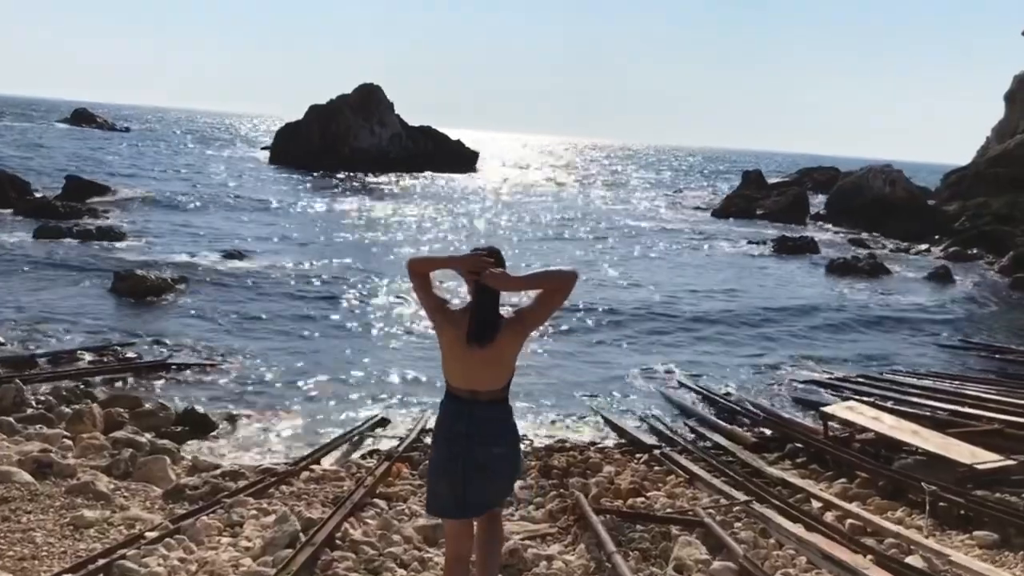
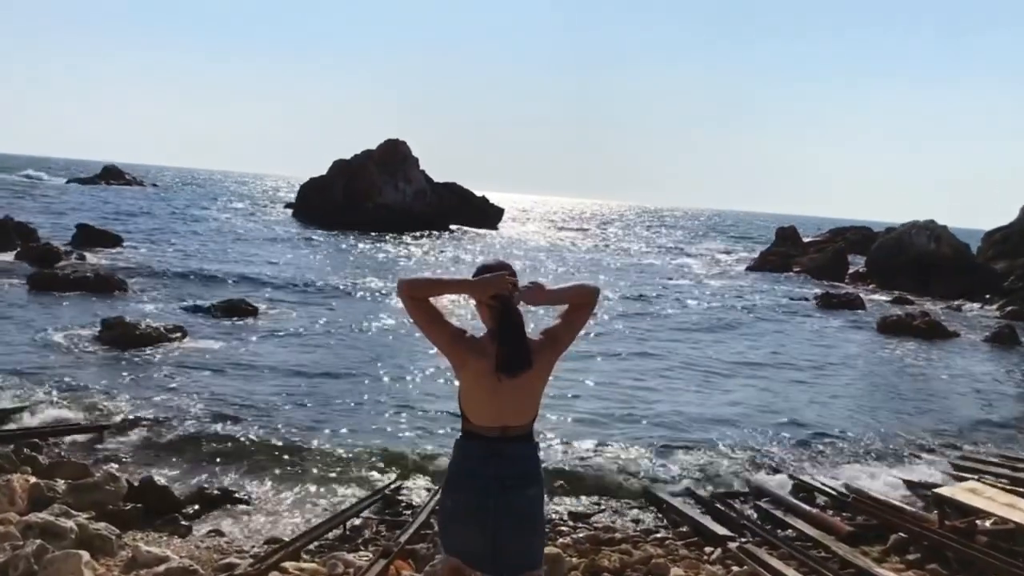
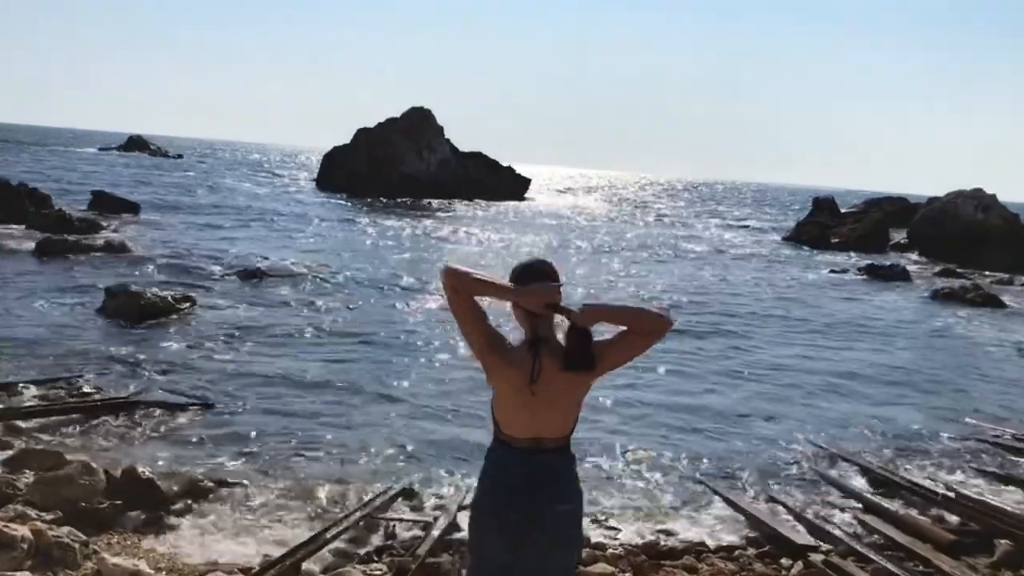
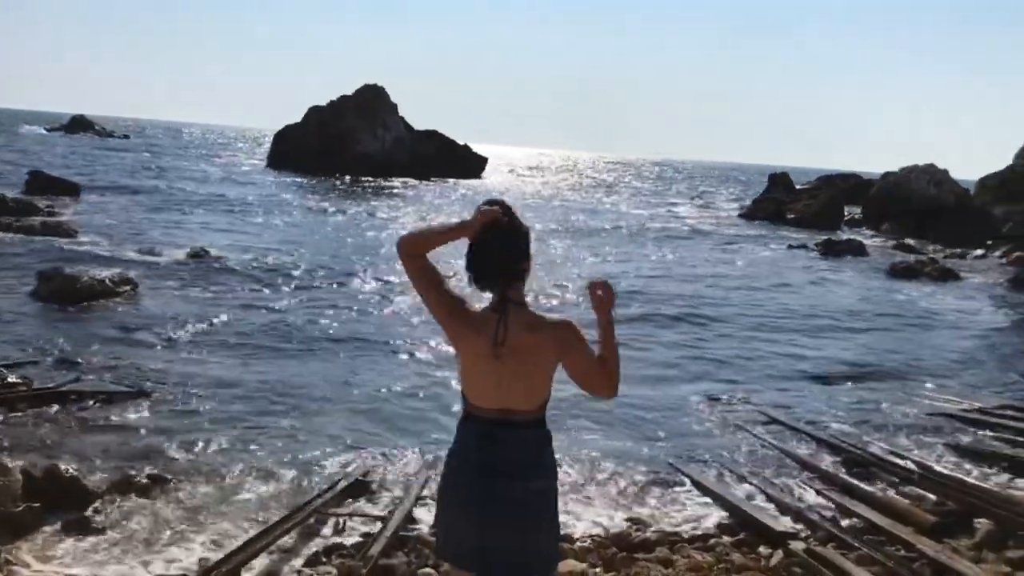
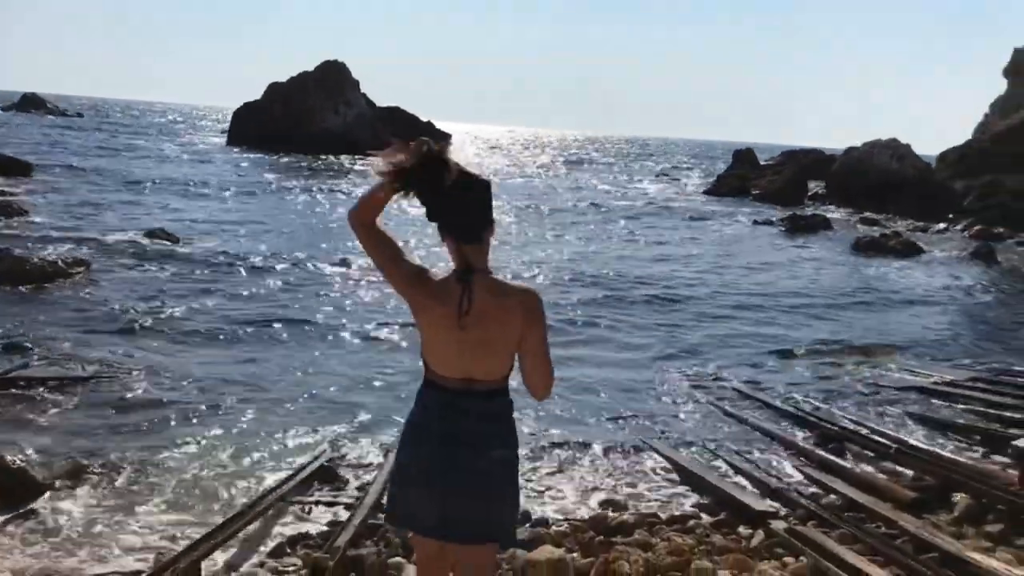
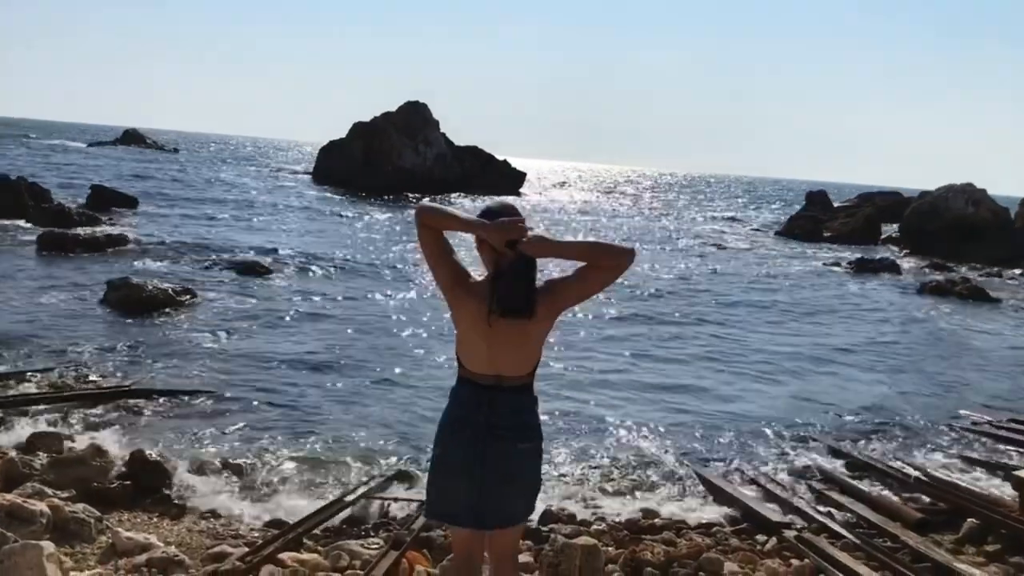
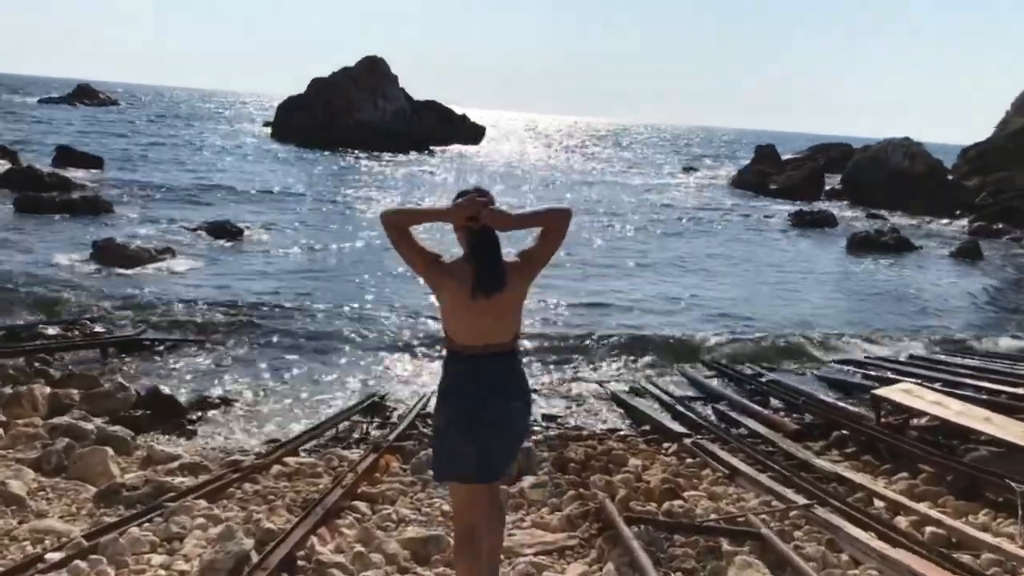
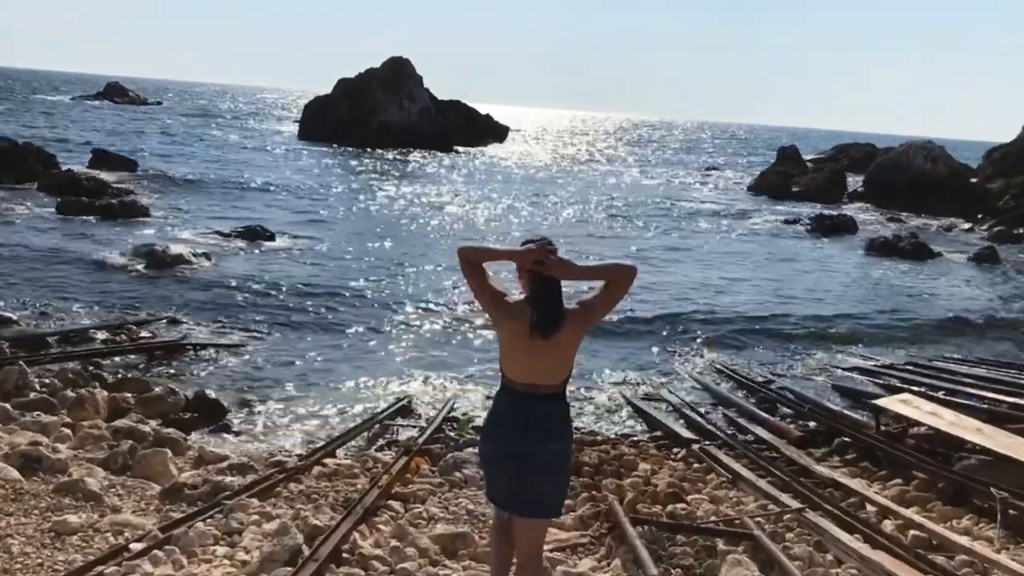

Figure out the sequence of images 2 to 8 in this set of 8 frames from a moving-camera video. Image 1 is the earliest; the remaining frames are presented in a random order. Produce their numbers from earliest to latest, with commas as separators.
8, 7, 2, 6, 3, 4, 5
